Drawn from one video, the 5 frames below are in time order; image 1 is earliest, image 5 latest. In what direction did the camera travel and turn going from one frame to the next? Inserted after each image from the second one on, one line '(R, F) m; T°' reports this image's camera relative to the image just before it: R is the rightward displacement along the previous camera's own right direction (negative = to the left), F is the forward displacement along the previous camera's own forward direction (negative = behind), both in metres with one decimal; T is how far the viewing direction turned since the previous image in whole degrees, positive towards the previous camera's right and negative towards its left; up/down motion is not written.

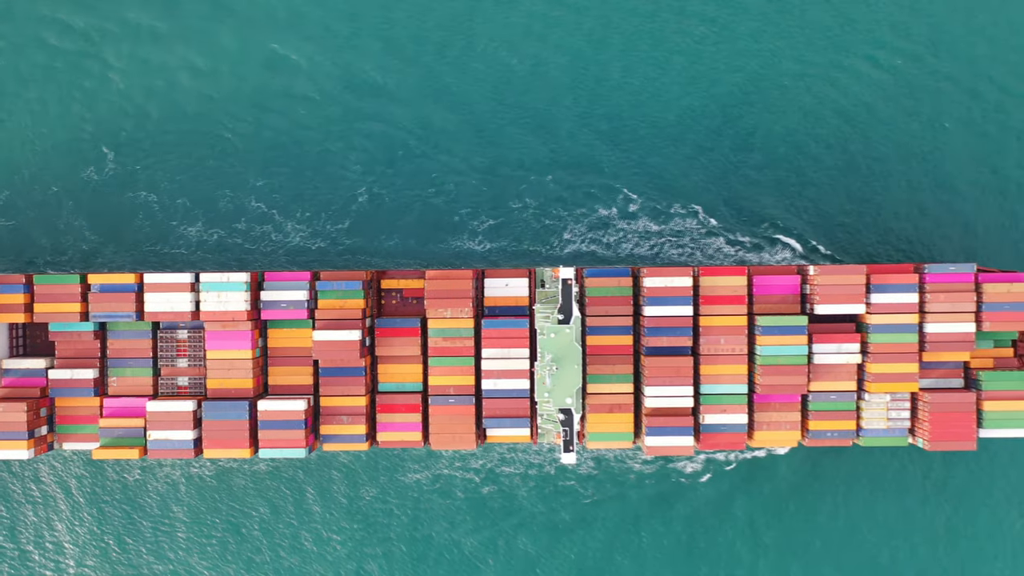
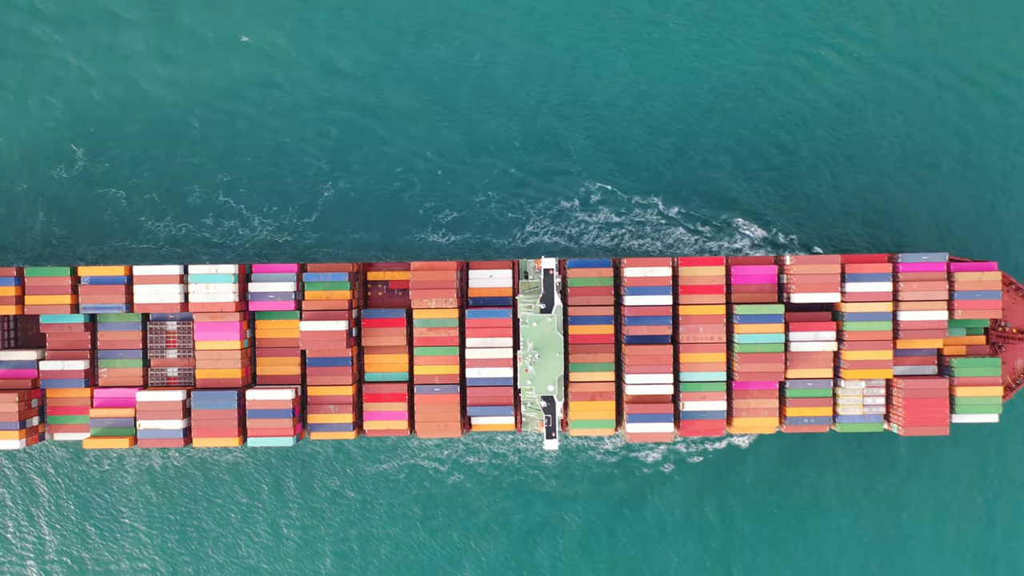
(+1.1, +0.1) m; +1°
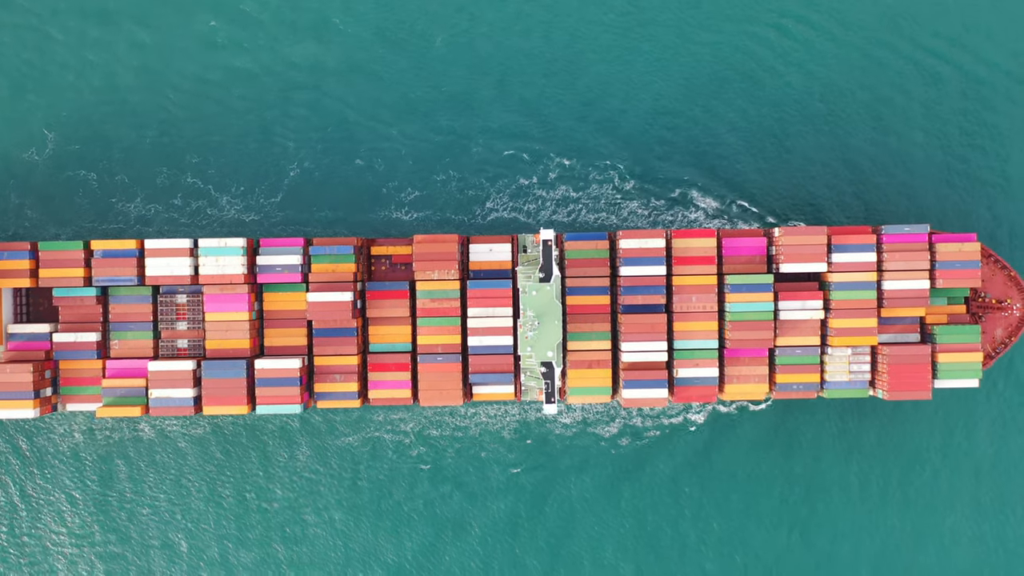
(+1.9, -0.2) m; 0°
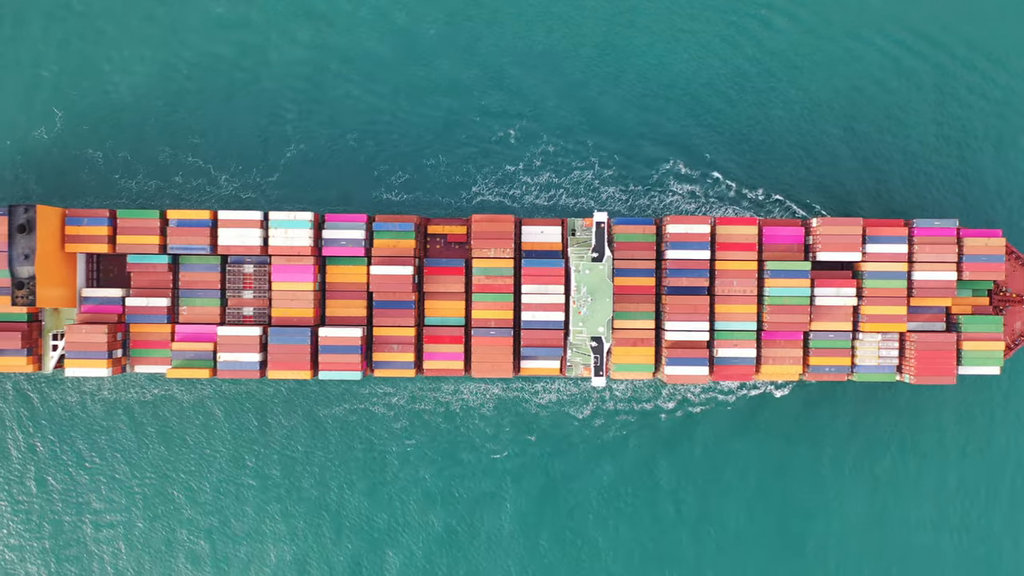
(+3.8, -1.2) m; -5°
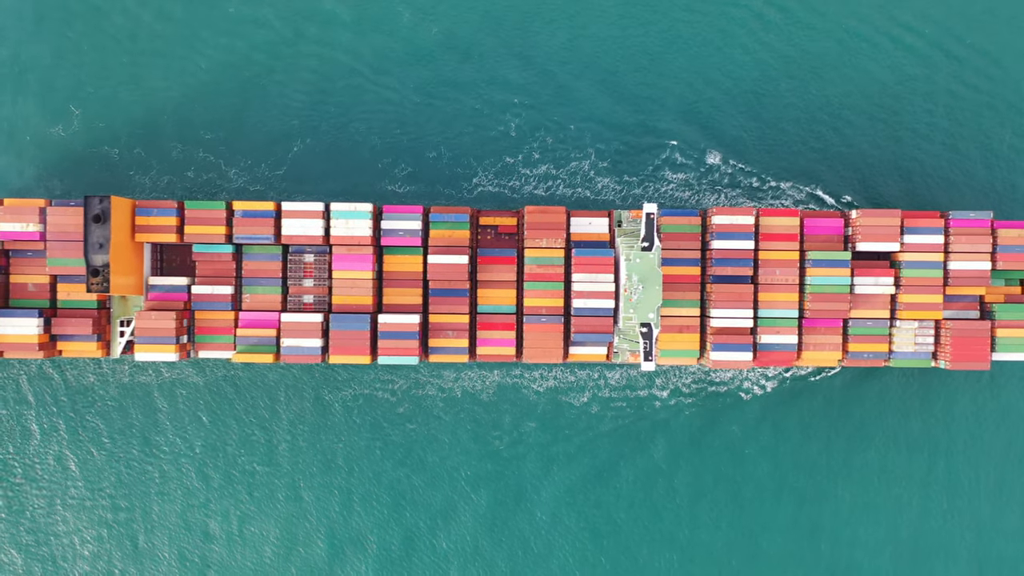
(-0.4, -7.9) m; -6°
